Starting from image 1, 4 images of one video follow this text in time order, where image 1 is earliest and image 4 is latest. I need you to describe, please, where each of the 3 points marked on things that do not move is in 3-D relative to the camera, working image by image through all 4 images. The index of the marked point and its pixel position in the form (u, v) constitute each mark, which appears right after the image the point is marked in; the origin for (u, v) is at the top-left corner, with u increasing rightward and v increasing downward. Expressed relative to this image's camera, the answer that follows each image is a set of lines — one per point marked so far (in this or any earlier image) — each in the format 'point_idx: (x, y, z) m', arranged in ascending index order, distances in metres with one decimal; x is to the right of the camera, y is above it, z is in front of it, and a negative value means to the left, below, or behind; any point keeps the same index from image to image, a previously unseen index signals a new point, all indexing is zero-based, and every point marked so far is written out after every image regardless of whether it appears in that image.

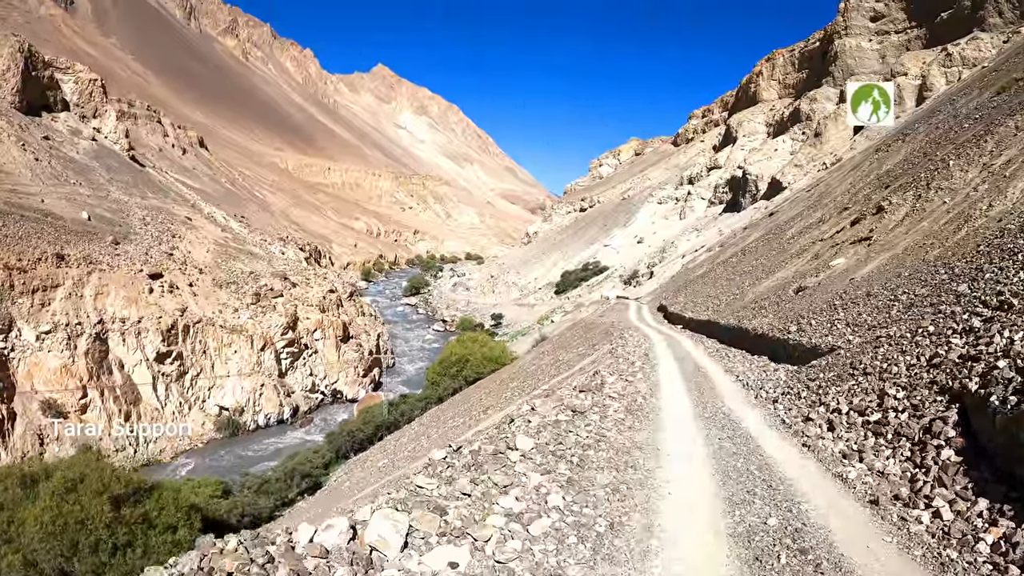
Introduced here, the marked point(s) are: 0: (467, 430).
0: (-0.9, -2.7, +11.6) m
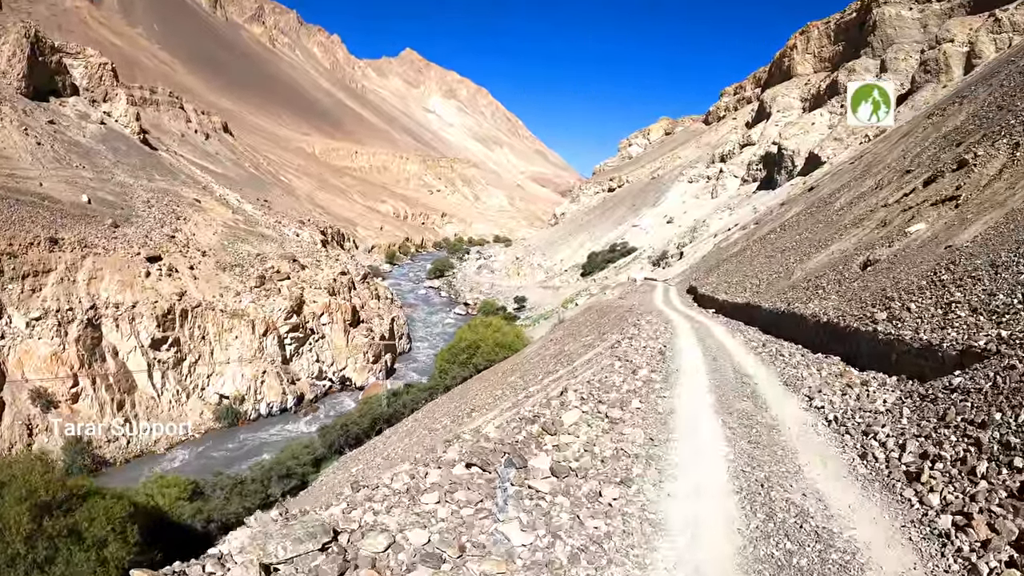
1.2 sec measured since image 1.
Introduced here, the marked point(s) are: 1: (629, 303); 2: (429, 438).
0: (-0.9, -2.3, +10.0) m
1: (+3.4, -0.5, +17.7) m
2: (-1.4, -2.7, +10.5) m
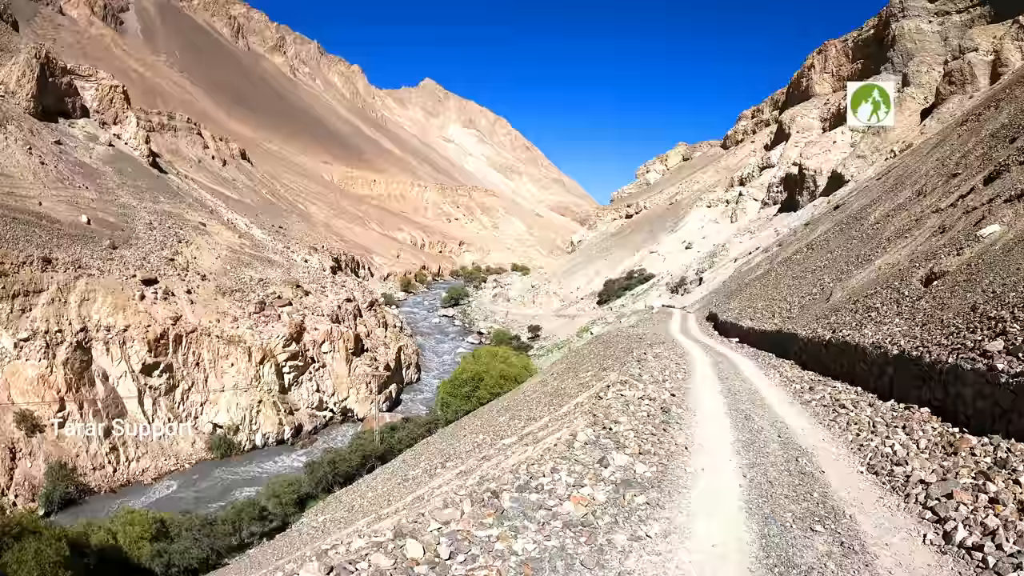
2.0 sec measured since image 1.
0: (-1.0, -2.7, +8.7) m
1: (+3.6, -1.3, +16.3) m
2: (-1.5, -3.0, +9.2) m
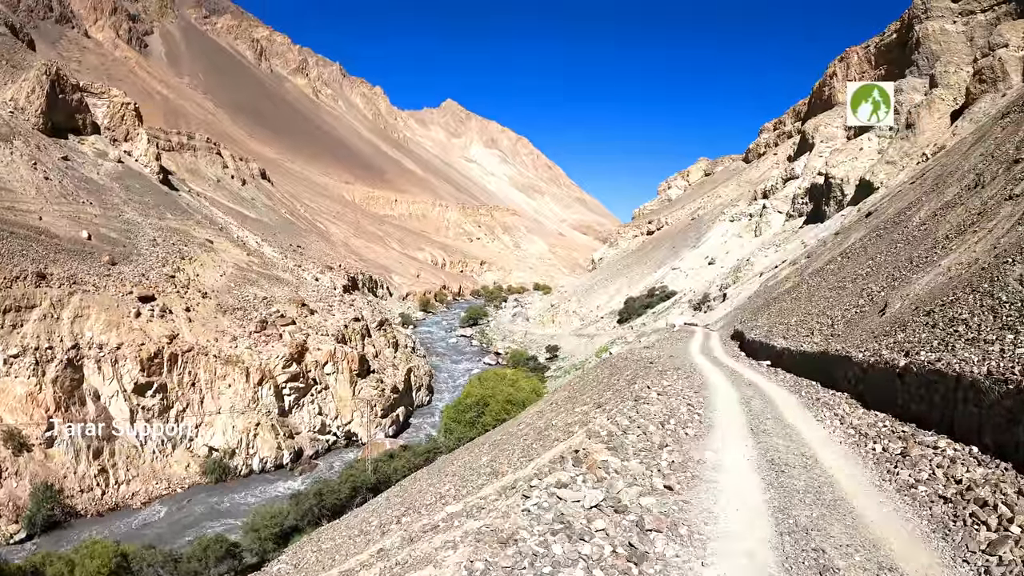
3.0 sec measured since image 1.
0: (-1.1, -2.9, +7.4) m
1: (+3.7, -1.7, +14.9) m
2: (-1.6, -3.2, +8.0) m
